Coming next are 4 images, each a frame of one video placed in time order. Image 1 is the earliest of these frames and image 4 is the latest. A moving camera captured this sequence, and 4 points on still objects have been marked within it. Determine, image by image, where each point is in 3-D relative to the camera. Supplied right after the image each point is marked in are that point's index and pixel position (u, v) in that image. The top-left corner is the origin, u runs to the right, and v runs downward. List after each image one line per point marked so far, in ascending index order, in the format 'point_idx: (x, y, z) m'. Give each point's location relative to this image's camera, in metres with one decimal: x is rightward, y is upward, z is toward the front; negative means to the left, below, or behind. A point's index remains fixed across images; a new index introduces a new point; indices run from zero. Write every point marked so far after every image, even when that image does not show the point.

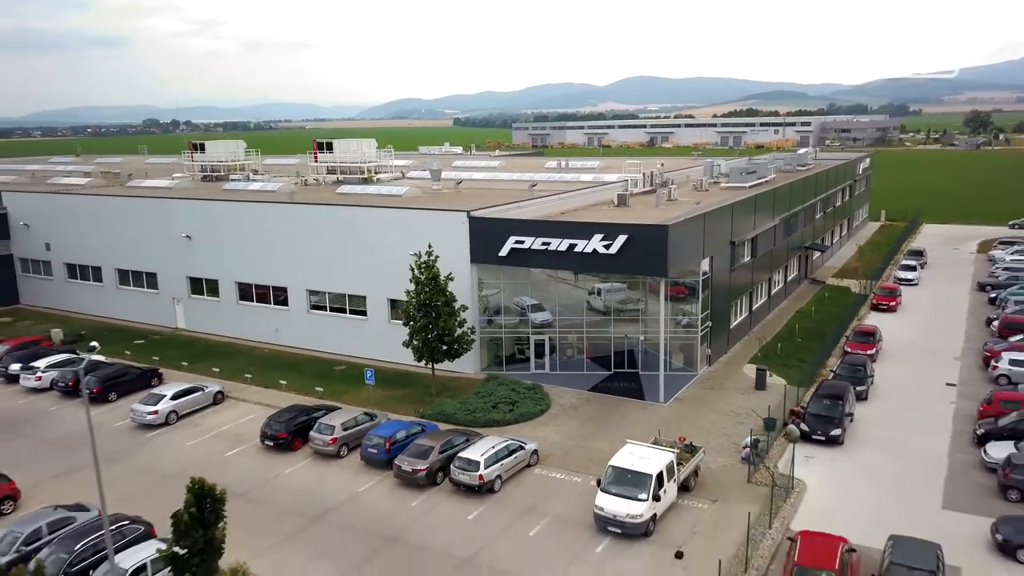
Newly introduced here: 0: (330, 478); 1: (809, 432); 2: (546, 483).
0: (-4.3, -4.5, +19.0) m
1: (+7.4, -3.6, +19.8) m
2: (+0.8, -4.4, +18.1) m
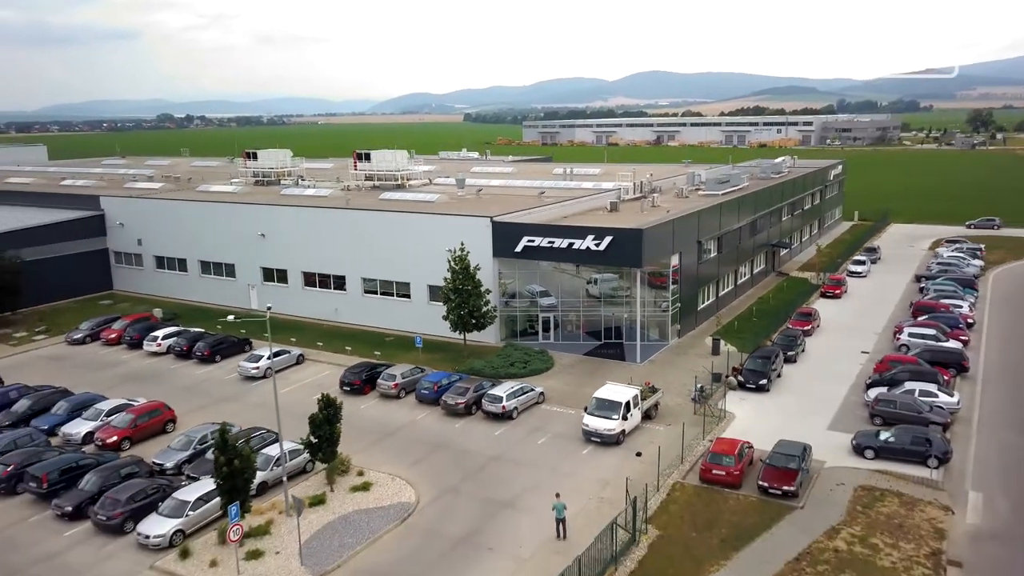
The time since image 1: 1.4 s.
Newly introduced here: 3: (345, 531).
0: (-3.9, -4.0, +26.3) m
1: (+7.8, -3.2, +26.9) m
2: (+1.2, -4.0, +25.4) m
3: (-3.9, -5.7, +18.4) m
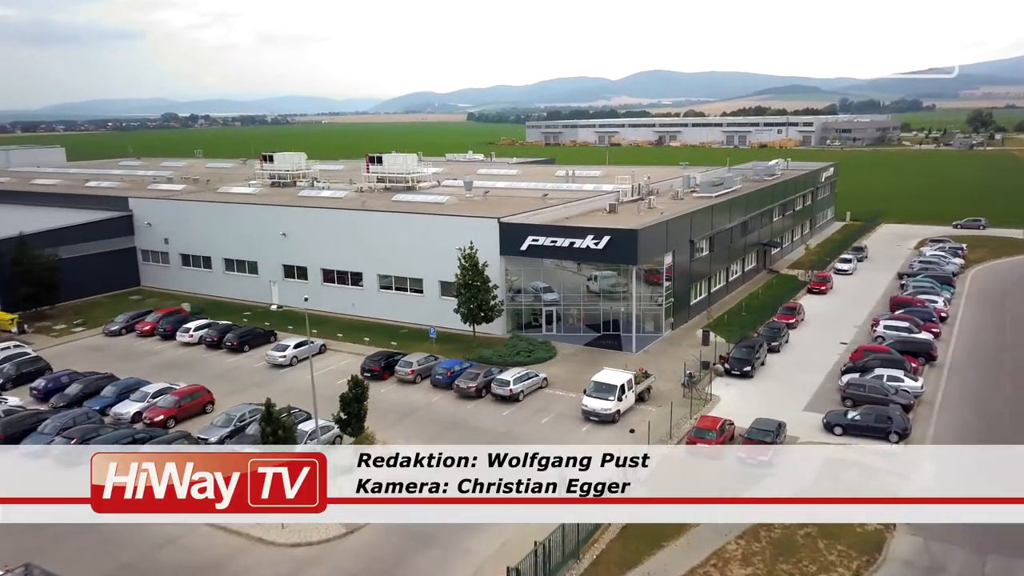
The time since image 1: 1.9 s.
0: (-3.6, -3.8, +28.9) m
1: (+8.1, -3.0, +29.5) m
2: (+1.4, -3.8, +28.0) m
3: (-3.7, -5.5, +21.1) m
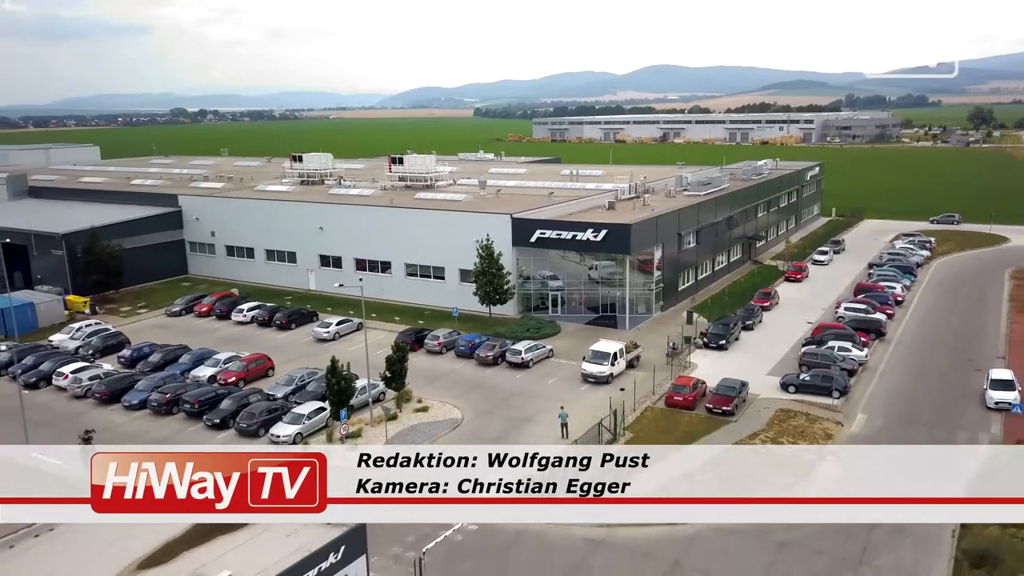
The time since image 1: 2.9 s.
0: (-3.2, -3.2, +34.3) m
1: (+8.6, -2.4, +34.8) m
2: (+1.9, -3.2, +33.3) m
3: (-3.3, -4.9, +26.5) m
